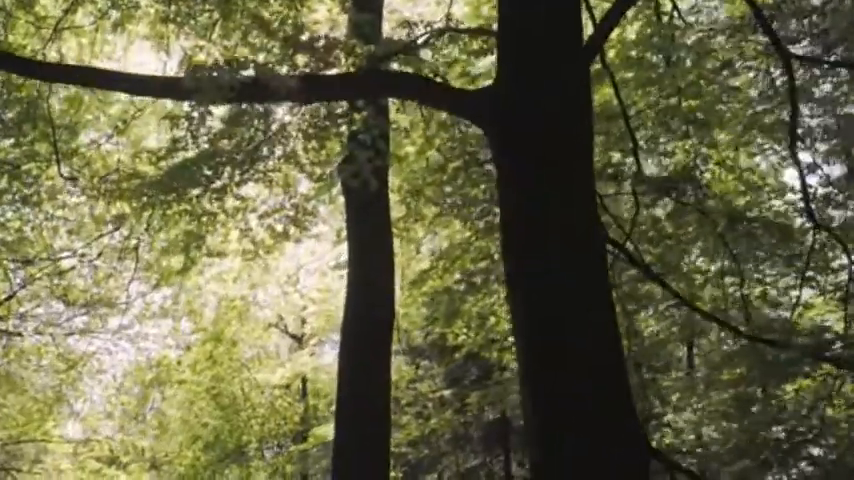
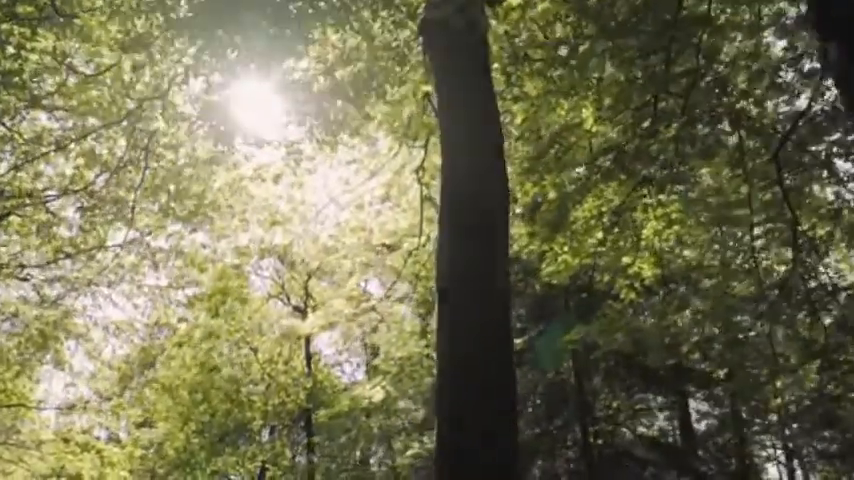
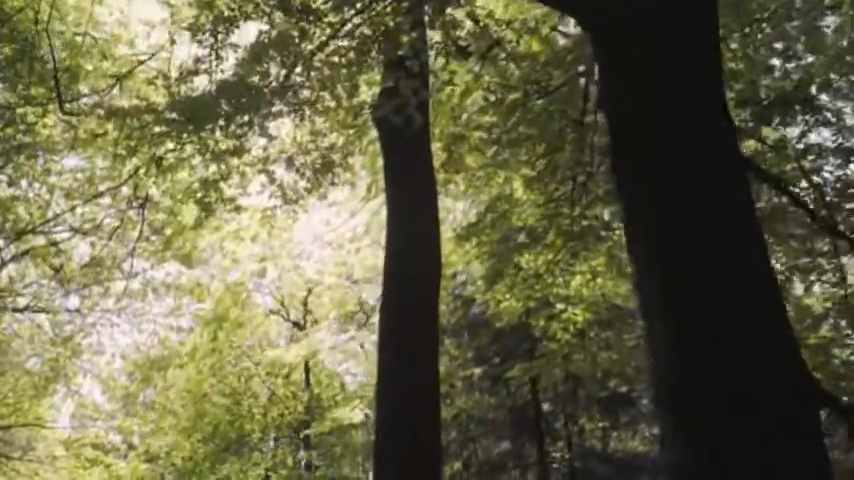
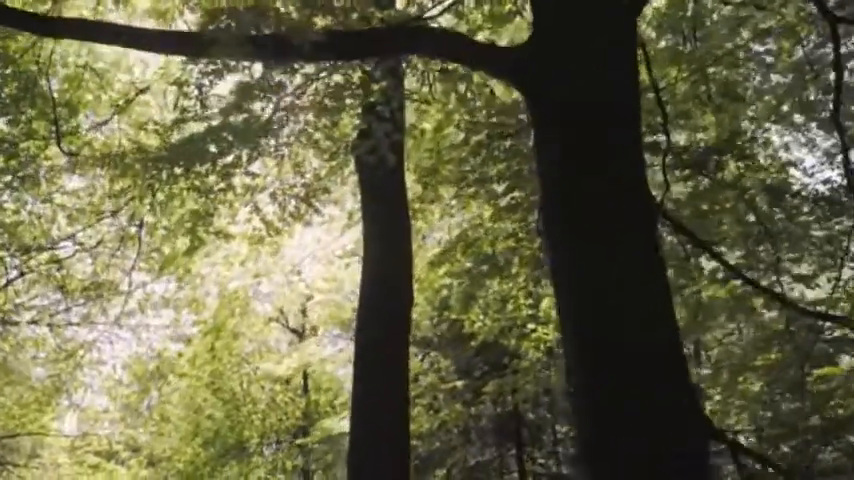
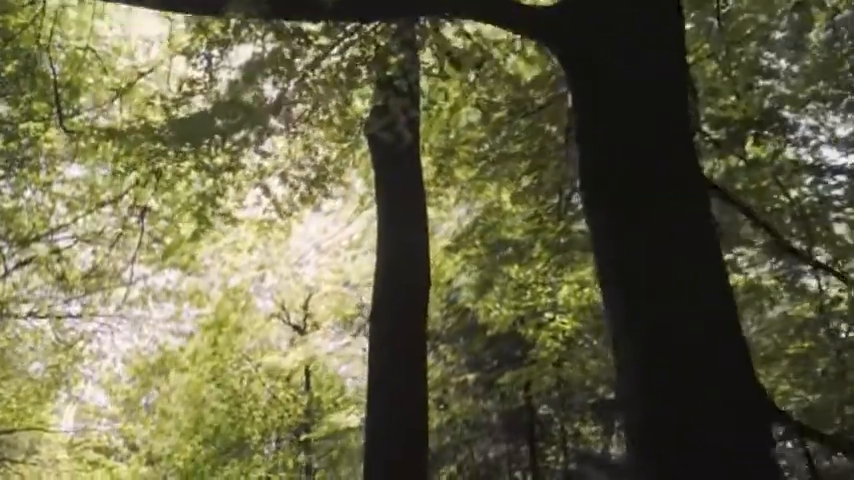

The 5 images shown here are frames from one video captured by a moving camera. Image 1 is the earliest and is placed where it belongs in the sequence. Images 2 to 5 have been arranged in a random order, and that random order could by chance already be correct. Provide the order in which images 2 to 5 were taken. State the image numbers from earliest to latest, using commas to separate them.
4, 5, 3, 2
